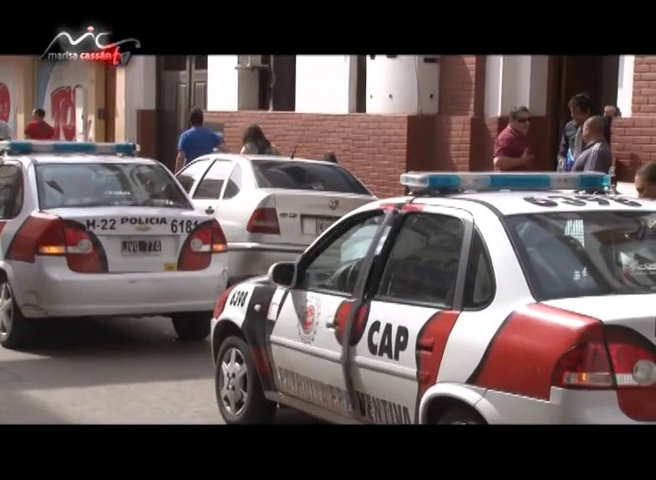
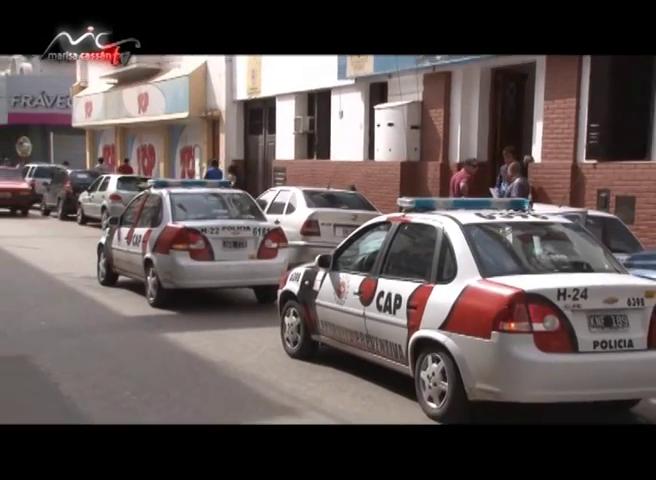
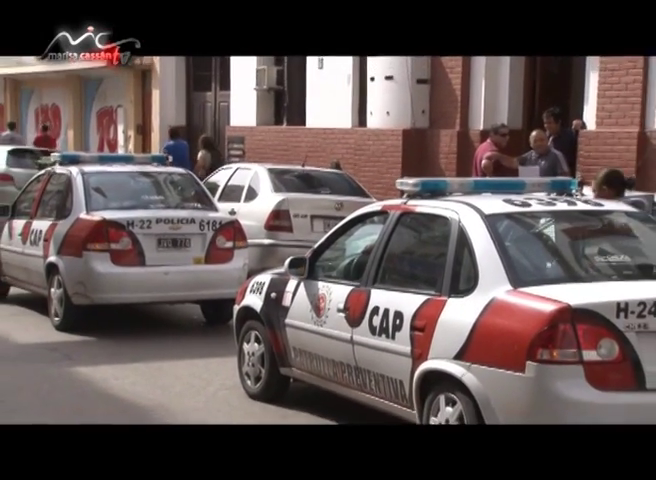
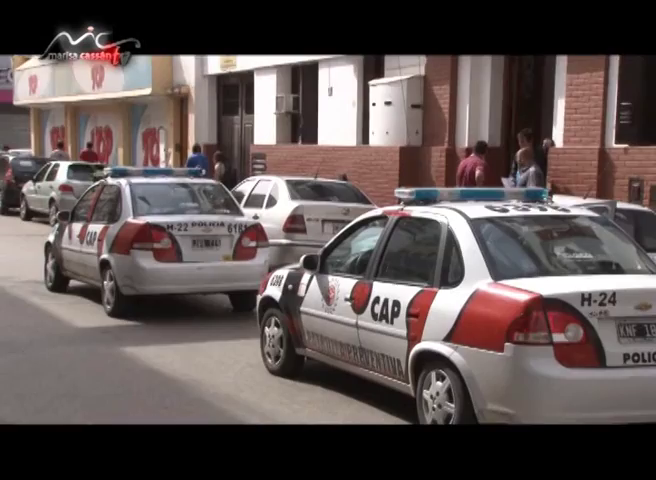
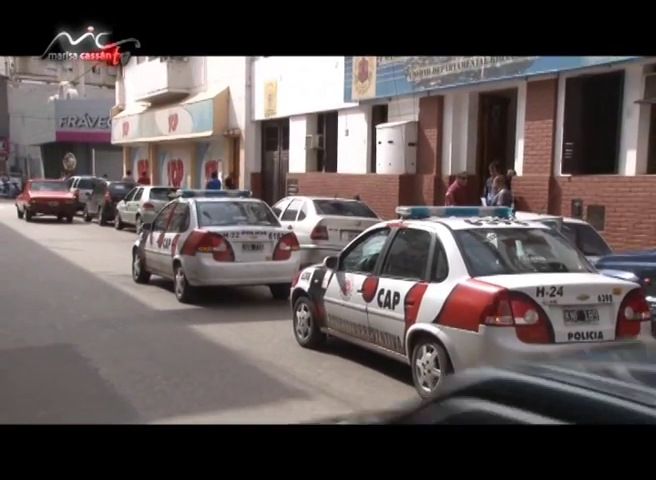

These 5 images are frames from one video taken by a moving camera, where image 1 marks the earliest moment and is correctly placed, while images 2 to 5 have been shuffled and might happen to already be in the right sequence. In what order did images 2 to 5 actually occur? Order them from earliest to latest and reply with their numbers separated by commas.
3, 4, 2, 5
